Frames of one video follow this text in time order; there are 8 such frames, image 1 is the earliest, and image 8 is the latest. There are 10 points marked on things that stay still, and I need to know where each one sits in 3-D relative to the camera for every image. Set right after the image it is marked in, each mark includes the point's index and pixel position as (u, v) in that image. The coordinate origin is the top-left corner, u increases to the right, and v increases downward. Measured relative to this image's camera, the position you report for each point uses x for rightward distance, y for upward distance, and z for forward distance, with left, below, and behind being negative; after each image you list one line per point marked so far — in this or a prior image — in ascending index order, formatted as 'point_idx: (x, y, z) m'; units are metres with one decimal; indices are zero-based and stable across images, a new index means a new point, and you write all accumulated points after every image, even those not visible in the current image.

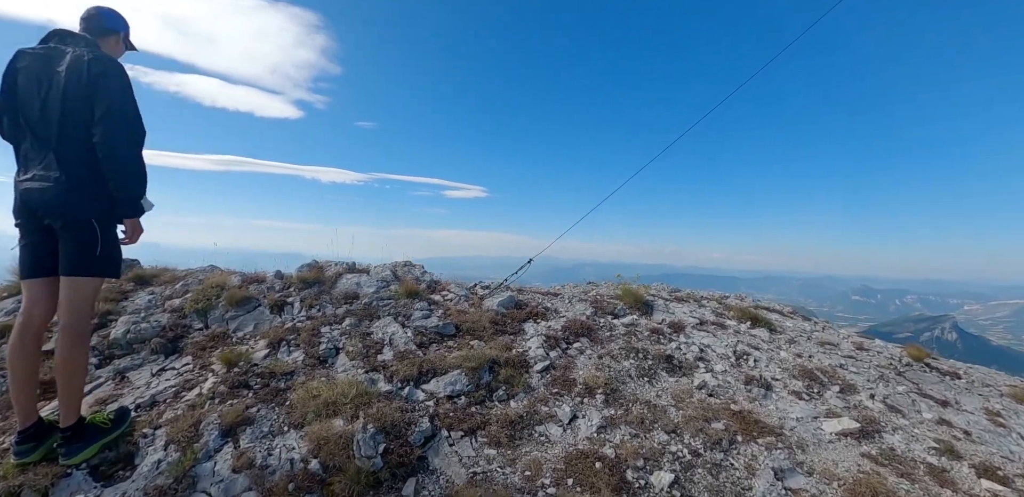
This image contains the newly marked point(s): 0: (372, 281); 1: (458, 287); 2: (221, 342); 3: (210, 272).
0: (-3.3, -0.8, +9.8) m
1: (-1.4, -1.0, +10.4) m
2: (-5.5, -1.8, +8.0) m
3: (-7.1, -0.6, +9.8) m
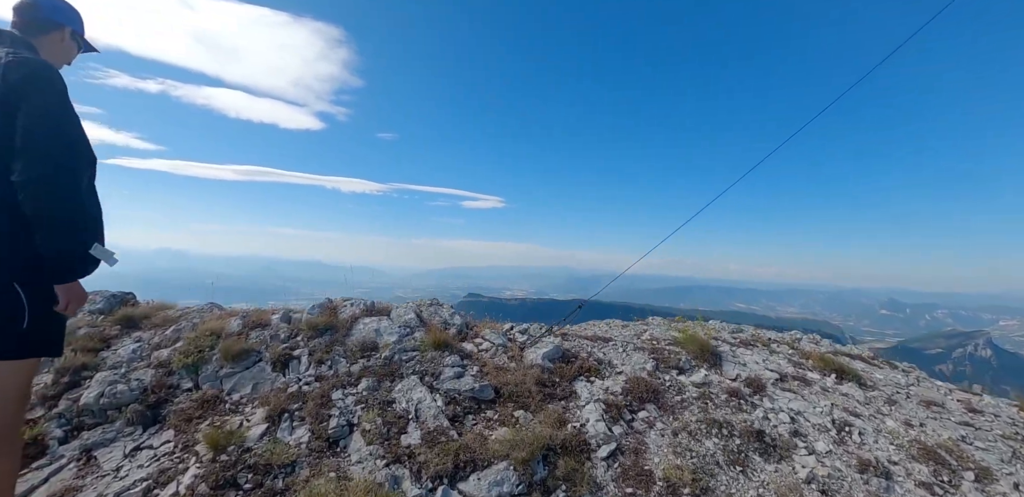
0: (-2.3, -1.6, +8.3) m
1: (-0.4, -1.8, +8.8) m
2: (-4.7, -2.5, +6.5) m
3: (-6.1, -1.4, +8.4) m
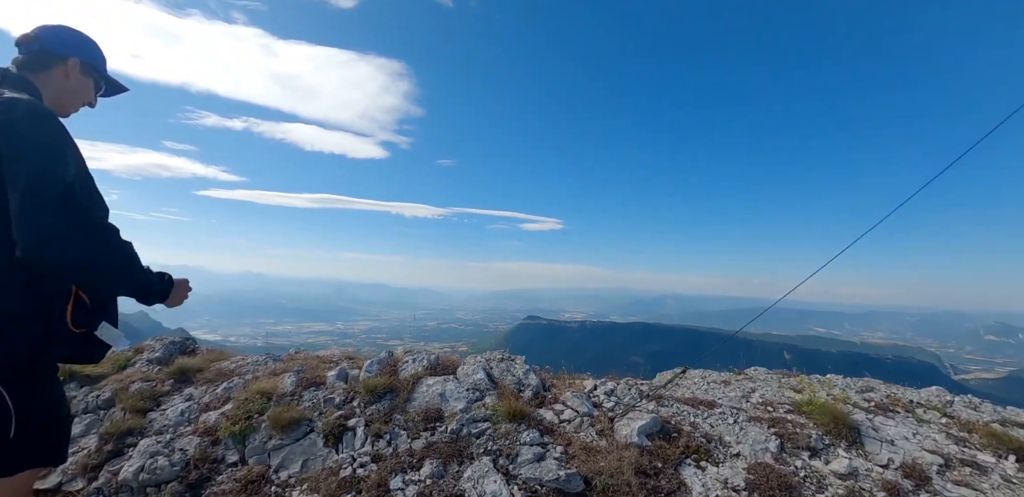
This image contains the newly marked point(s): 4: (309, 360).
0: (-0.9, -2.4, +7.1) m
1: (+1.1, -2.6, +7.4) m
2: (-3.4, -3.3, +5.6) m
3: (-4.6, -2.2, +7.7) m
4: (-4.4, -2.7, +8.9) m
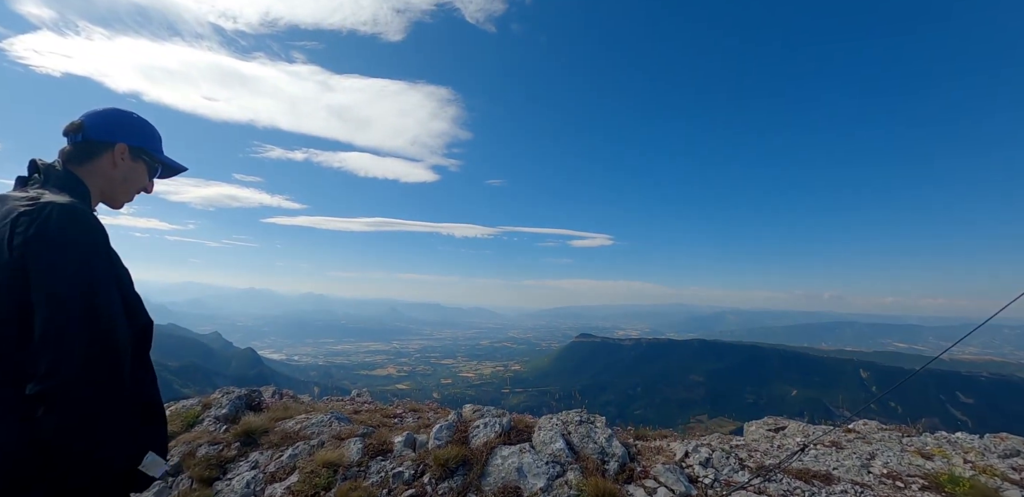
0: (+0.4, -3.3, +6.4) m
1: (+2.4, -3.5, +6.5) m
2: (-2.3, -4.2, +5.1) m
3: (-3.3, -3.2, +7.3) m
4: (-2.9, -3.7, +8.6) m
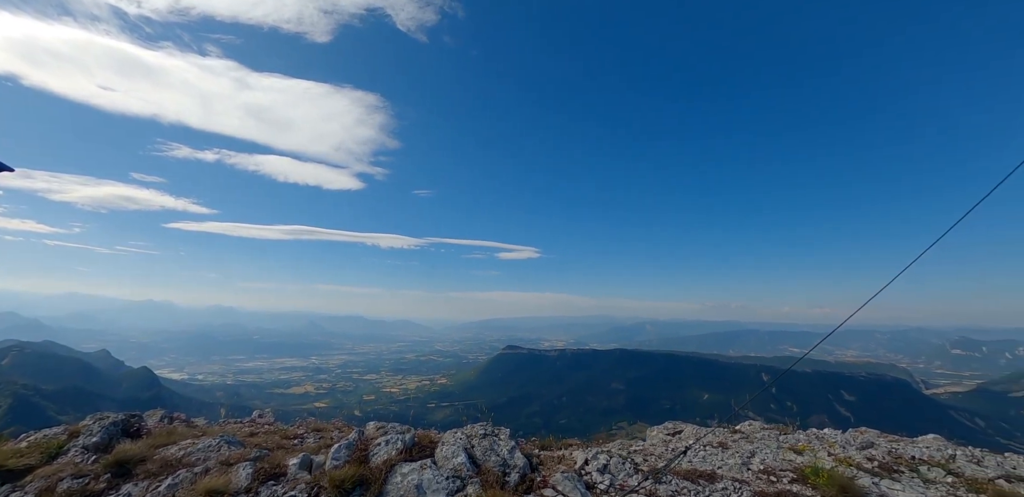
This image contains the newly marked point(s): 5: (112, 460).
0: (-1.1, -3.4, +6.2) m
1: (+0.8, -3.6, +6.6) m
2: (-3.6, -4.3, +4.6) m
3: (-4.9, -3.3, +6.7) m
4: (-4.7, -3.8, +7.9) m
5: (-6.5, -3.3, +6.6) m
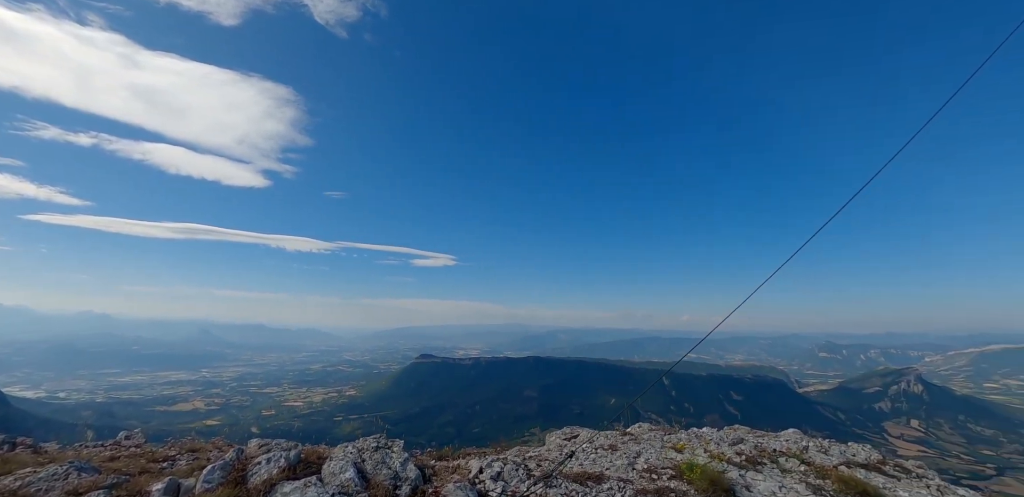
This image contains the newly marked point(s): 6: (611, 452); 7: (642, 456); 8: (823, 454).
0: (-2.8, -3.5, +5.9) m
1: (-0.9, -3.8, +6.6) m
2: (-4.9, -4.2, +3.9) m
3: (-6.5, -3.3, +5.7) m
4: (-6.6, -3.8, +7.0) m
5: (-8.0, -3.2, +5.4) m
6: (+2.1, -4.3, +8.9) m
7: (+2.8, -4.4, +8.8) m
8: (+8.0, -5.3, +10.8) m
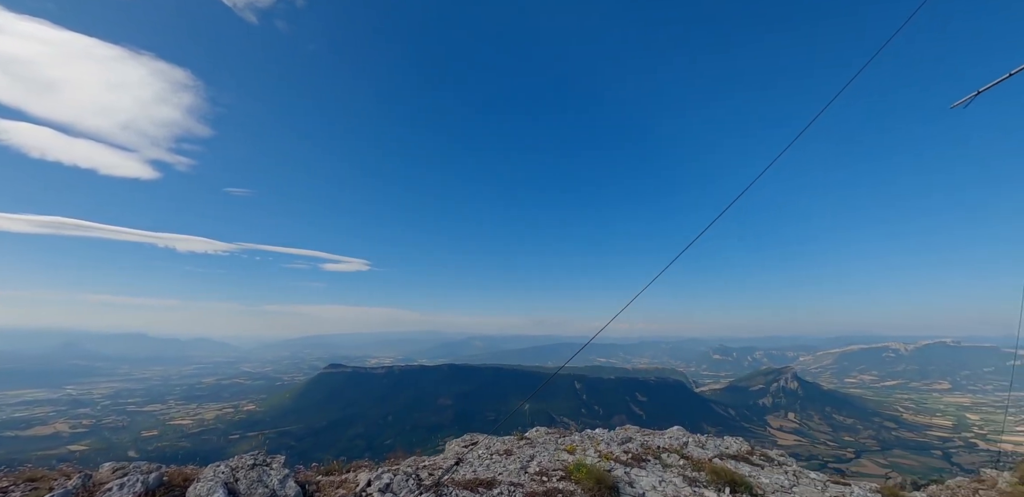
0: (-4.4, -3.6, +5.5) m
1: (-2.7, -3.9, +6.5) m
2: (-6.2, -4.3, +3.1) m
3: (-8.1, -3.2, +4.7) m
4: (-8.4, -3.8, +5.9) m
5: (-9.5, -3.2, +4.1) m
6: (-0.1, -4.5, +9.2) m
7: (+0.5, -4.6, +9.3) m
8: (+5.4, -5.7, +12.0) m
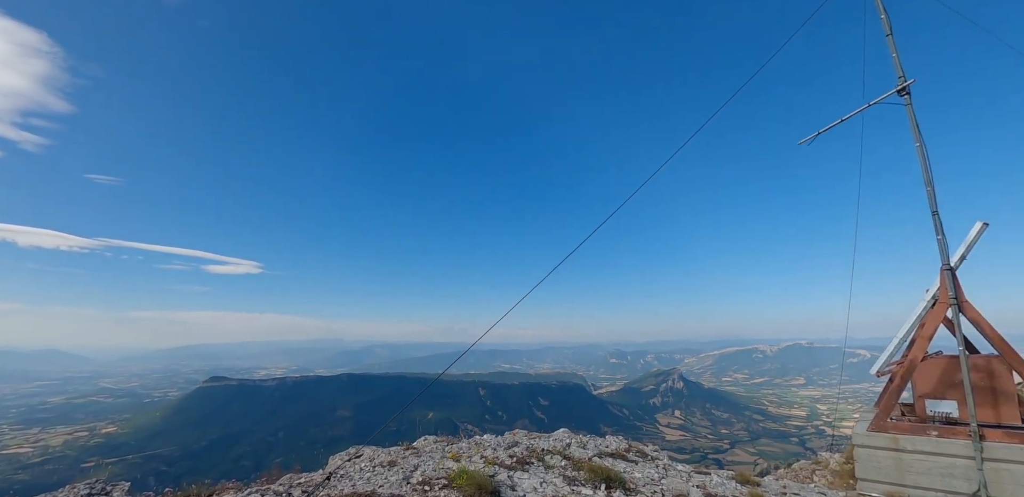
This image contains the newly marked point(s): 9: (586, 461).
0: (-6.1, -3.7, +4.8) m
1: (-4.6, -4.1, +6.1) m
2: (-7.5, -4.3, +2.1) m
3: (-9.6, -3.2, +3.4) m
4: (-10.1, -3.8, +4.5) m
5: (-10.9, -3.1, +2.5) m
6: (-2.6, -4.8, +9.2) m
7: (-2.0, -4.9, +9.4) m
8: (+2.2, -6.2, +13.0) m
9: (+2.1, -6.0, +12.0) m
